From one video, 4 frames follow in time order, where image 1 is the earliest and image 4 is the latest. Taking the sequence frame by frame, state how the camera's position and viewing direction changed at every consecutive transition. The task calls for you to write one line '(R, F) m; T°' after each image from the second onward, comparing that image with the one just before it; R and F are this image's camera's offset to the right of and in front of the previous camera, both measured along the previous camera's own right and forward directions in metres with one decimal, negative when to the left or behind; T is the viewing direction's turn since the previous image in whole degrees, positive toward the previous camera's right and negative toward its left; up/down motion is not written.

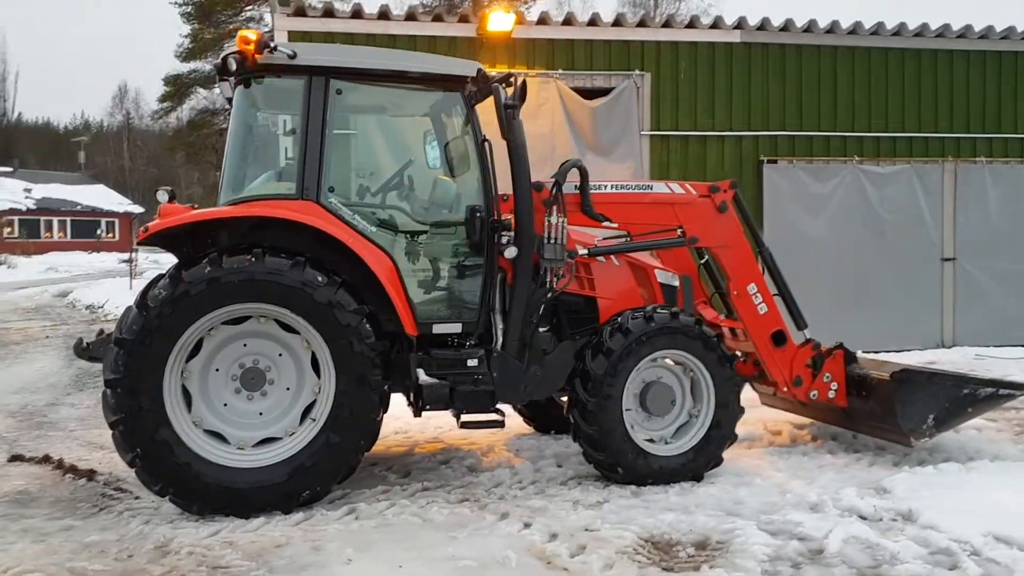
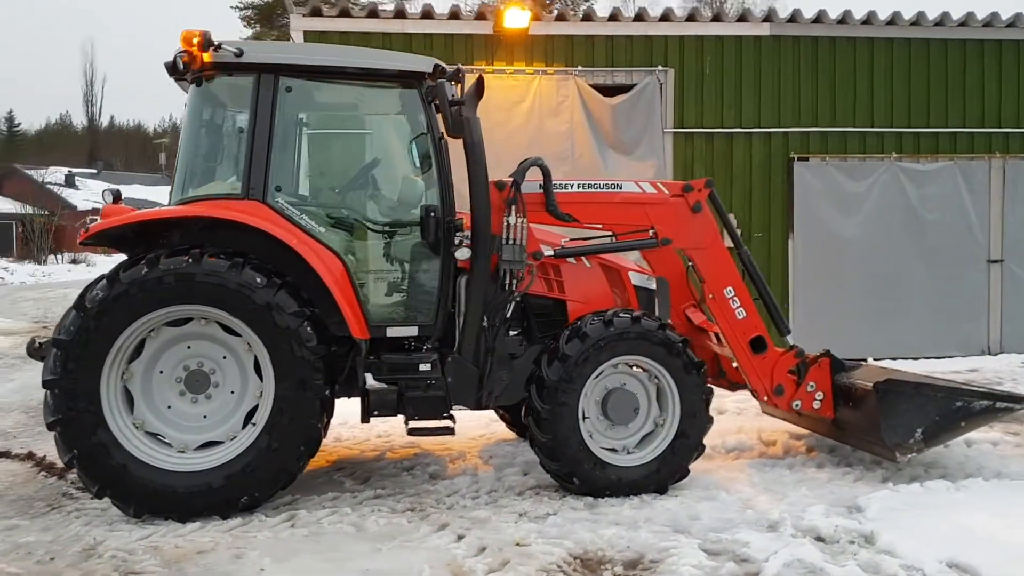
(+0.5, +0.2) m; -5°
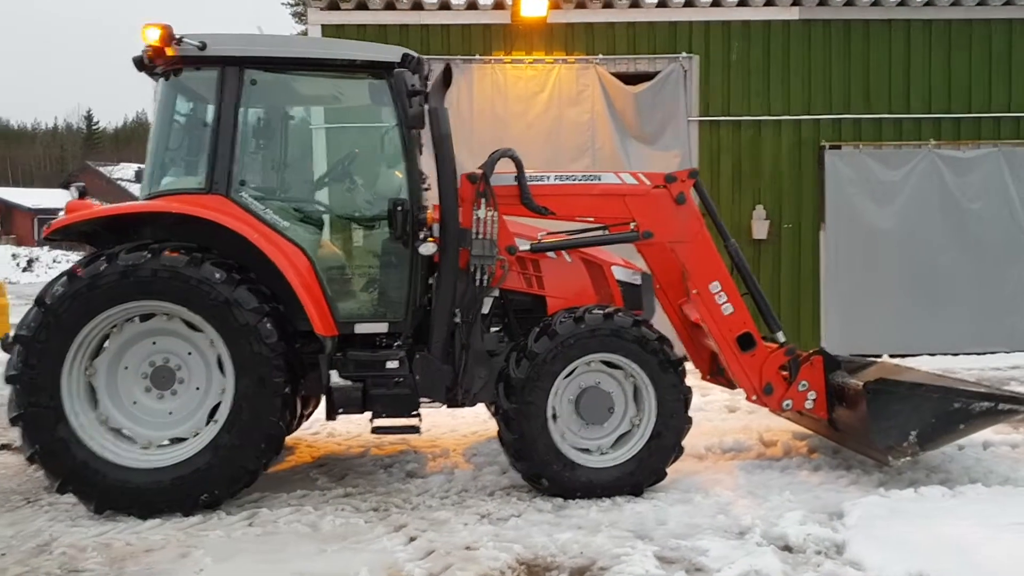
(+0.4, +0.1) m; -4°
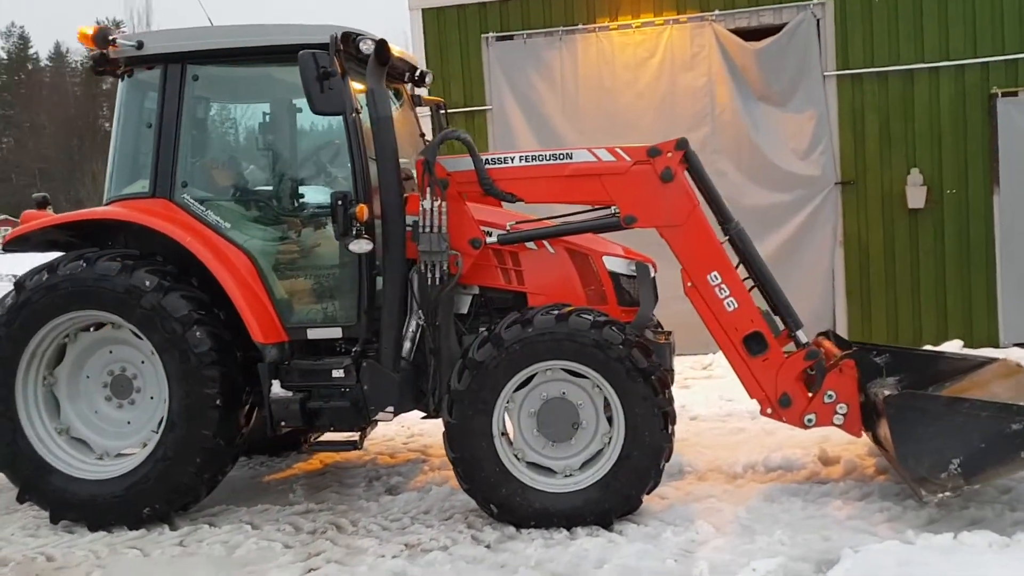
(+1.0, +0.6) m; -15°
